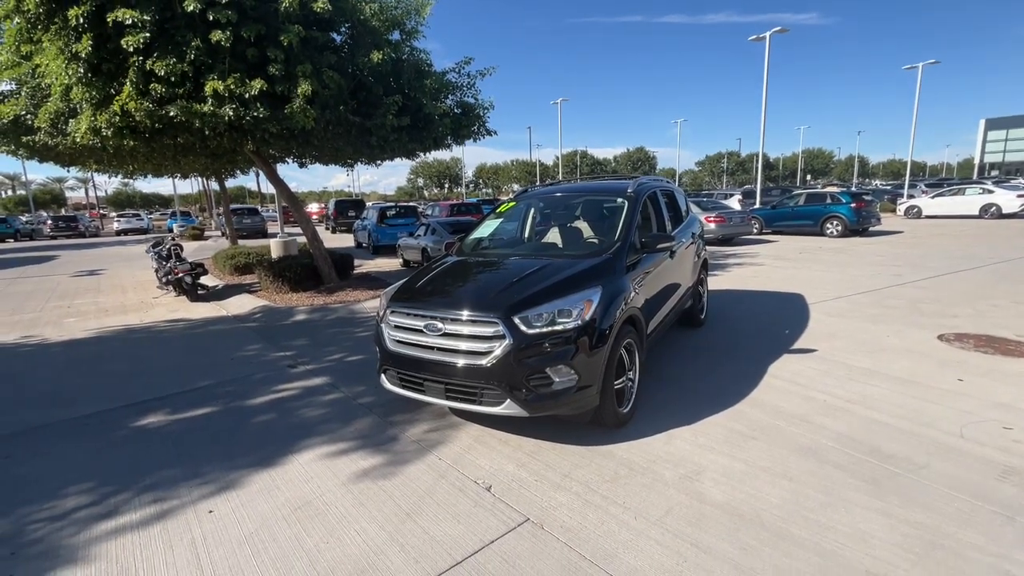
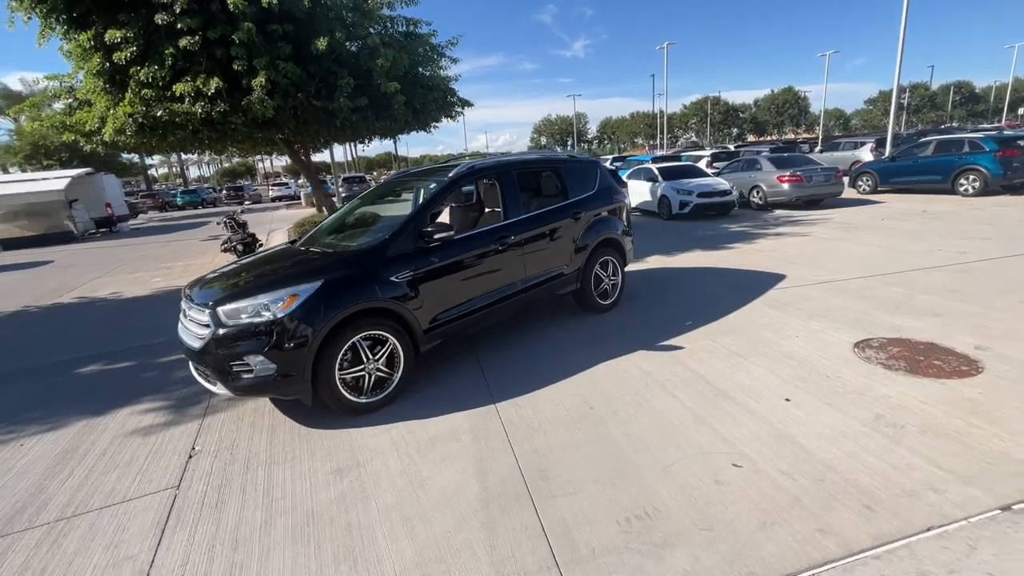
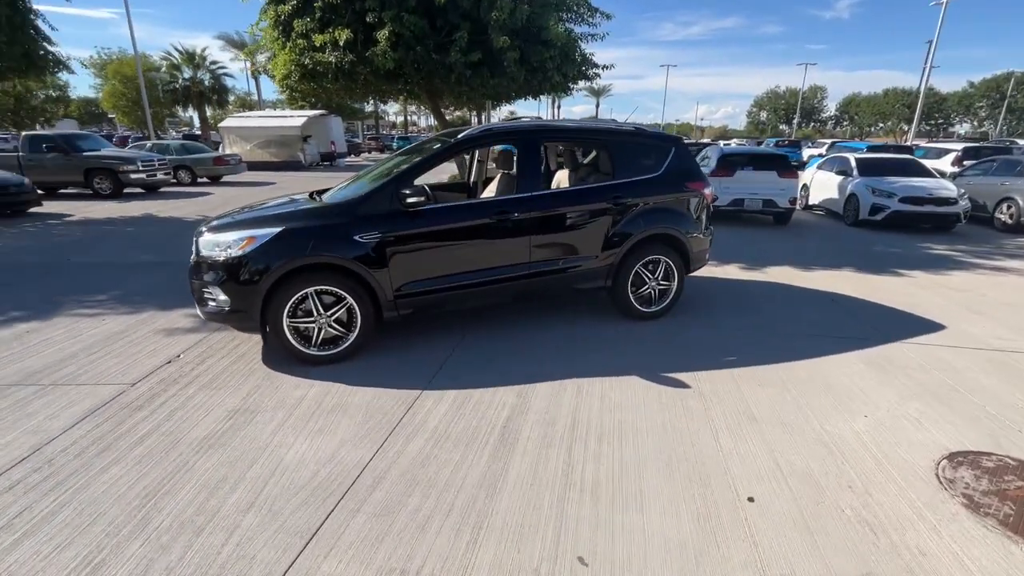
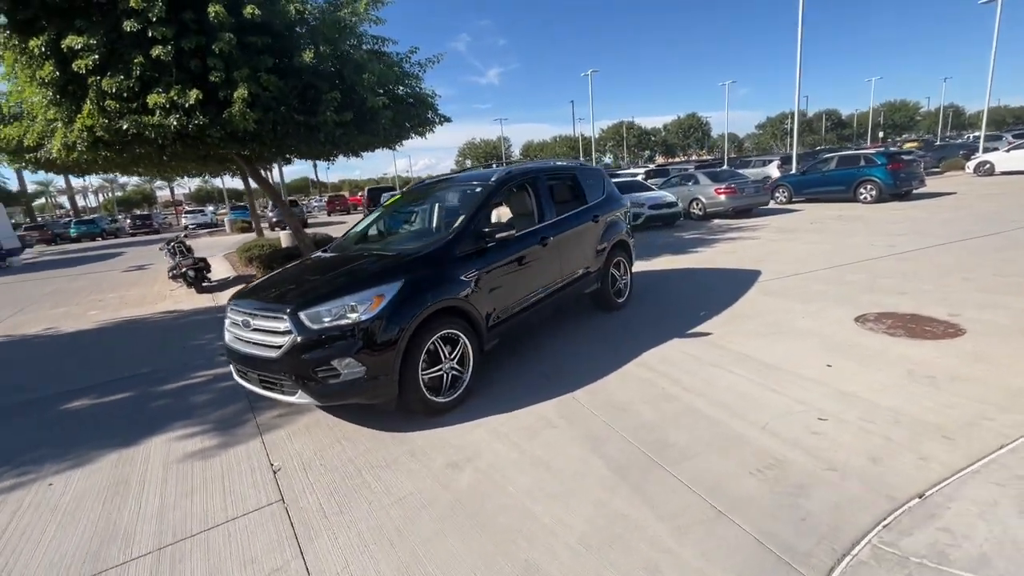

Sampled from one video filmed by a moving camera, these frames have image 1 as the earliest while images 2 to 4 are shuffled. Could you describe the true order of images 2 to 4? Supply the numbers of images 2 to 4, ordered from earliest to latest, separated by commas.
4, 2, 3
